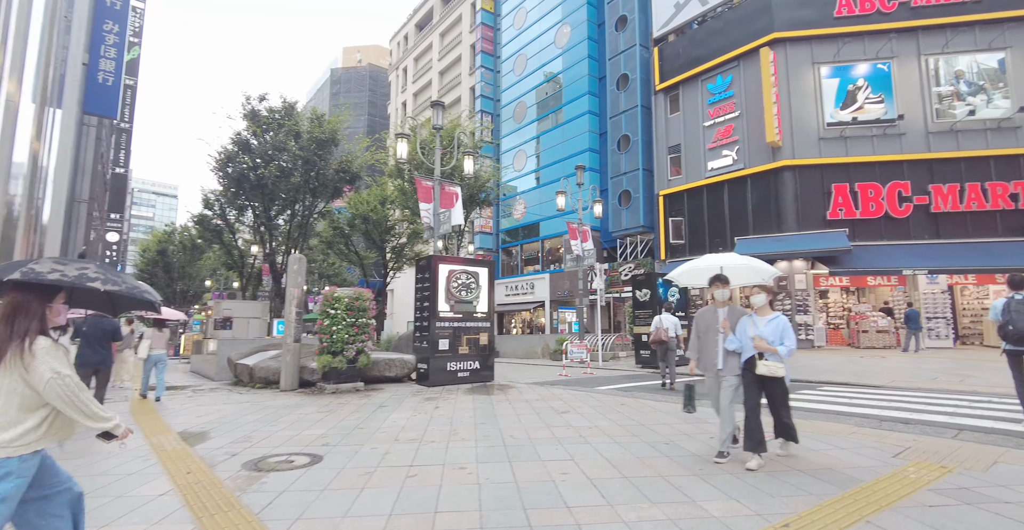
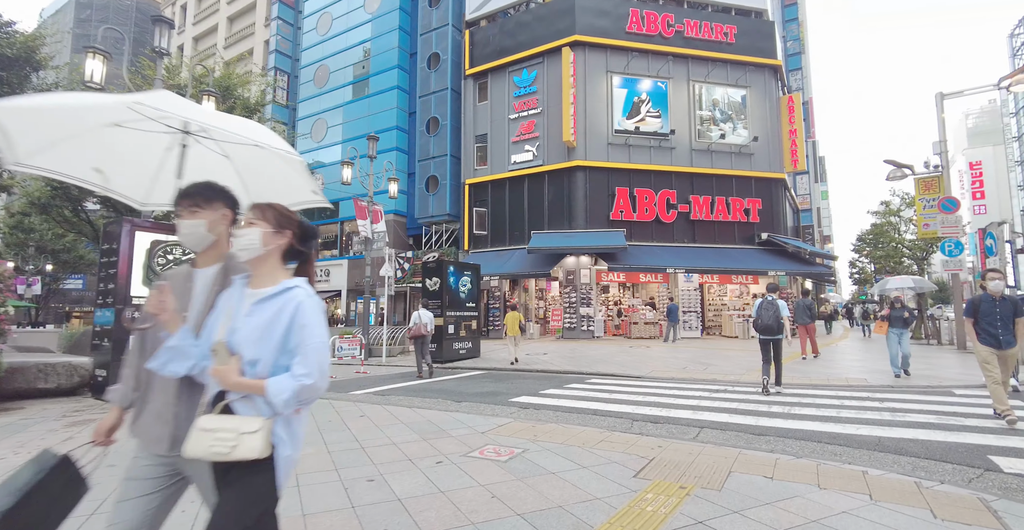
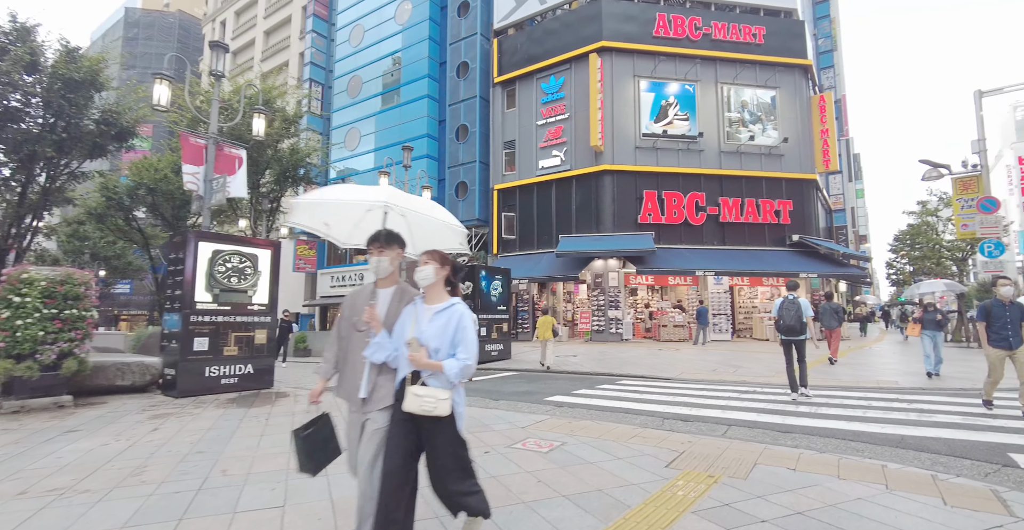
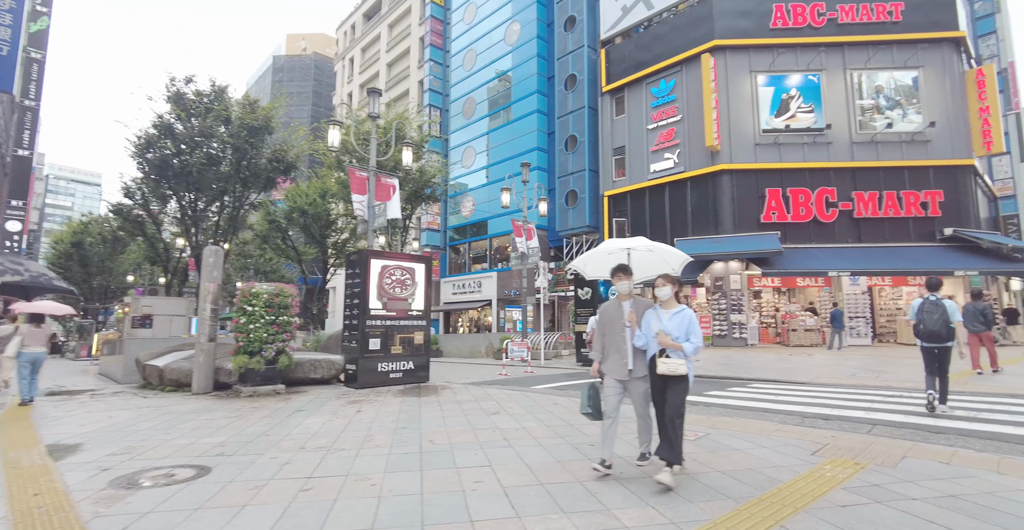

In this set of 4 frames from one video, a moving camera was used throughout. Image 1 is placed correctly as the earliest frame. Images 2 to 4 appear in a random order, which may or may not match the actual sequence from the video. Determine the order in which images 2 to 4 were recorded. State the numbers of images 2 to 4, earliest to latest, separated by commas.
4, 3, 2
